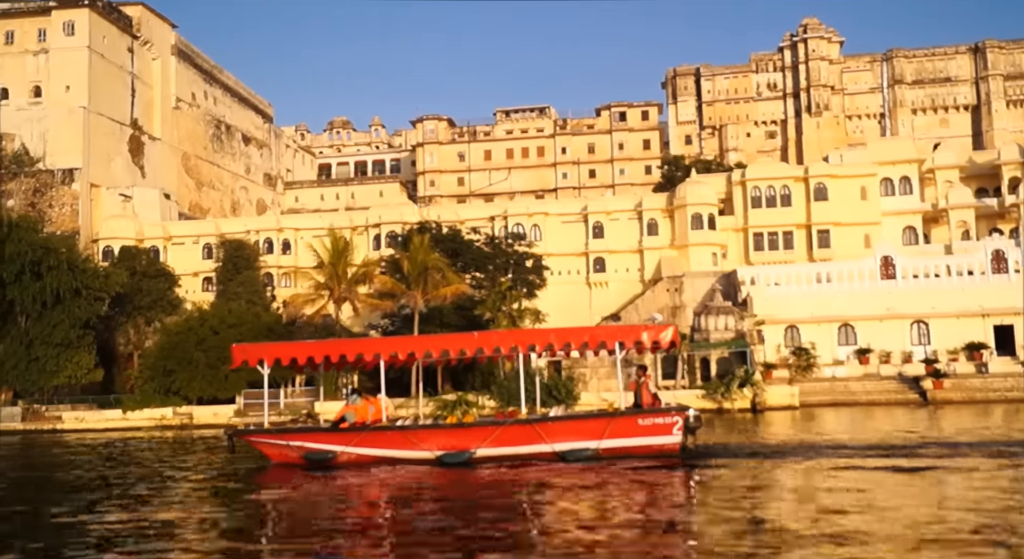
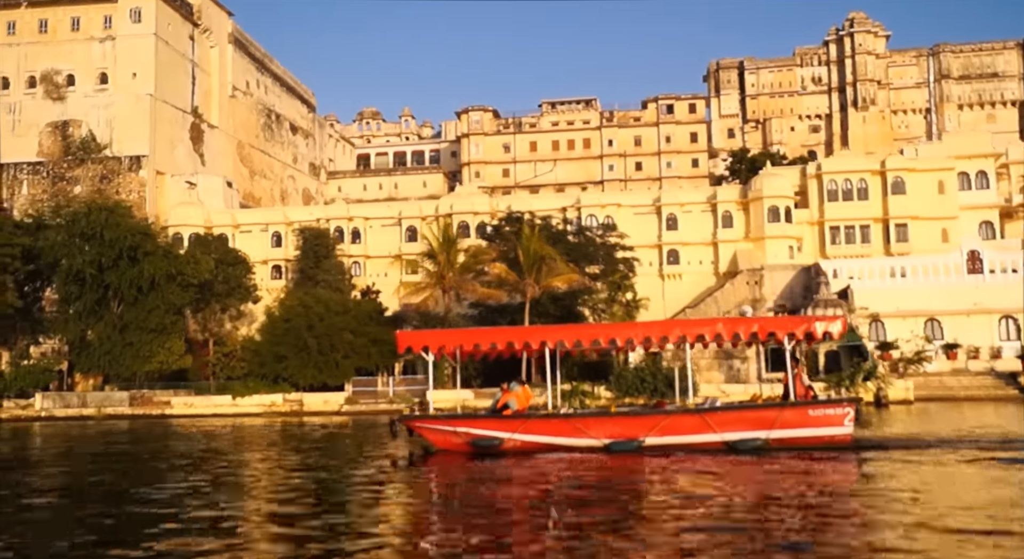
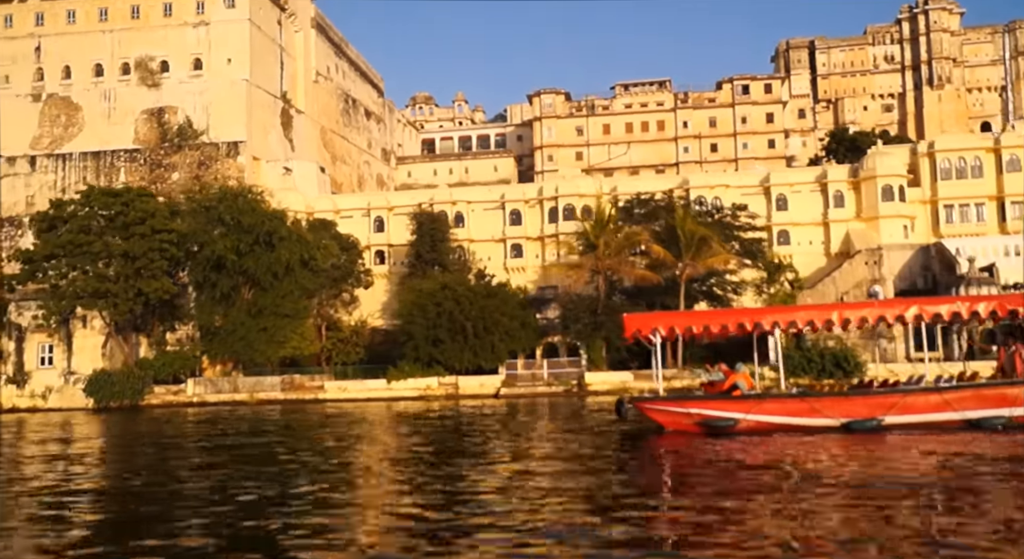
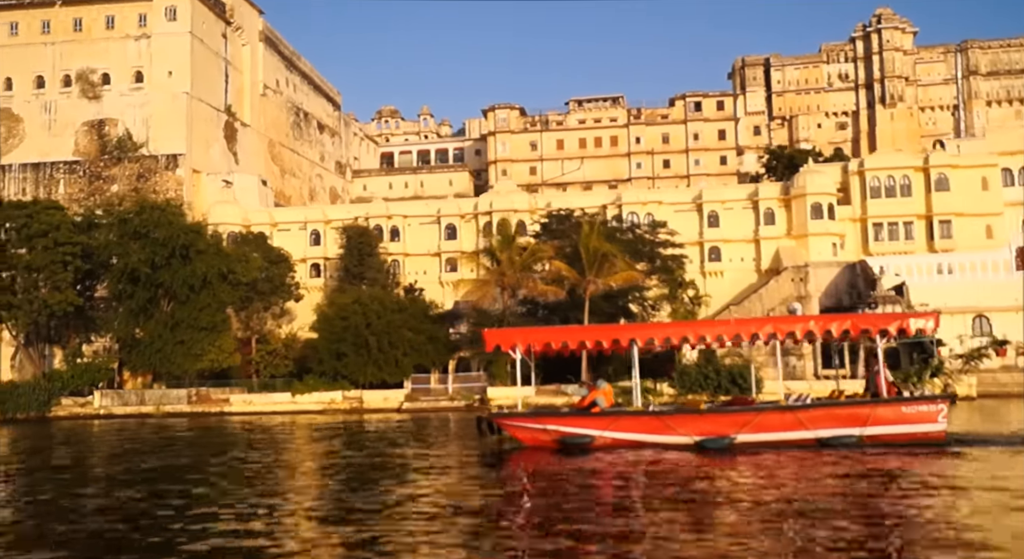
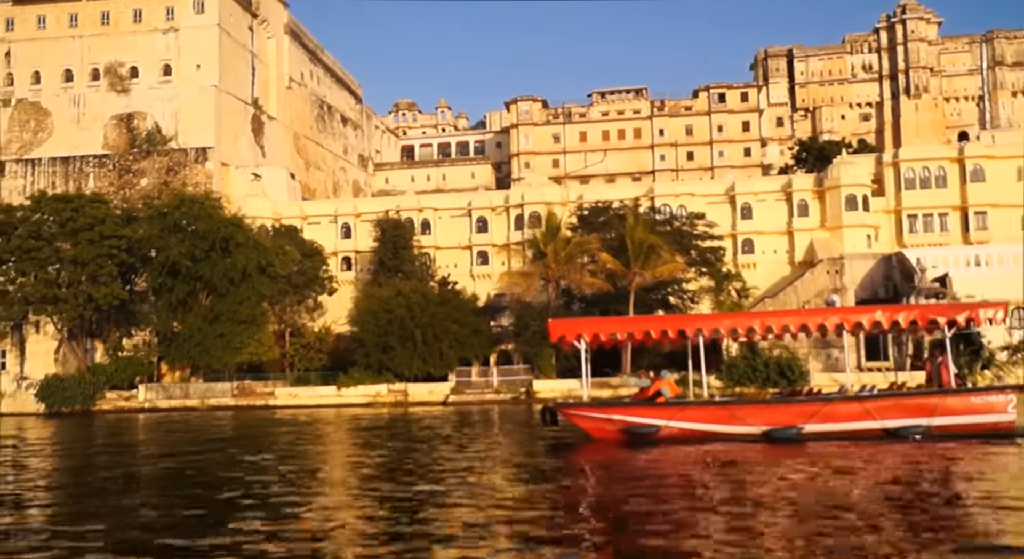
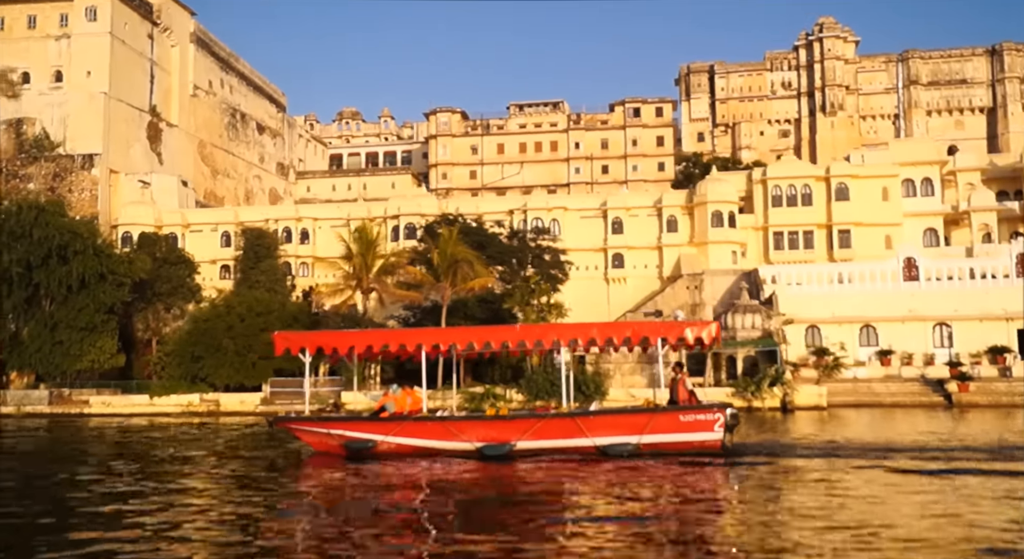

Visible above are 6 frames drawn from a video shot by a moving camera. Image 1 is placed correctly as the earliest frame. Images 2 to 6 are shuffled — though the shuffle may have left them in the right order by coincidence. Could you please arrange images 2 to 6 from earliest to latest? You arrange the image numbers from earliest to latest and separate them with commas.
6, 2, 4, 5, 3
